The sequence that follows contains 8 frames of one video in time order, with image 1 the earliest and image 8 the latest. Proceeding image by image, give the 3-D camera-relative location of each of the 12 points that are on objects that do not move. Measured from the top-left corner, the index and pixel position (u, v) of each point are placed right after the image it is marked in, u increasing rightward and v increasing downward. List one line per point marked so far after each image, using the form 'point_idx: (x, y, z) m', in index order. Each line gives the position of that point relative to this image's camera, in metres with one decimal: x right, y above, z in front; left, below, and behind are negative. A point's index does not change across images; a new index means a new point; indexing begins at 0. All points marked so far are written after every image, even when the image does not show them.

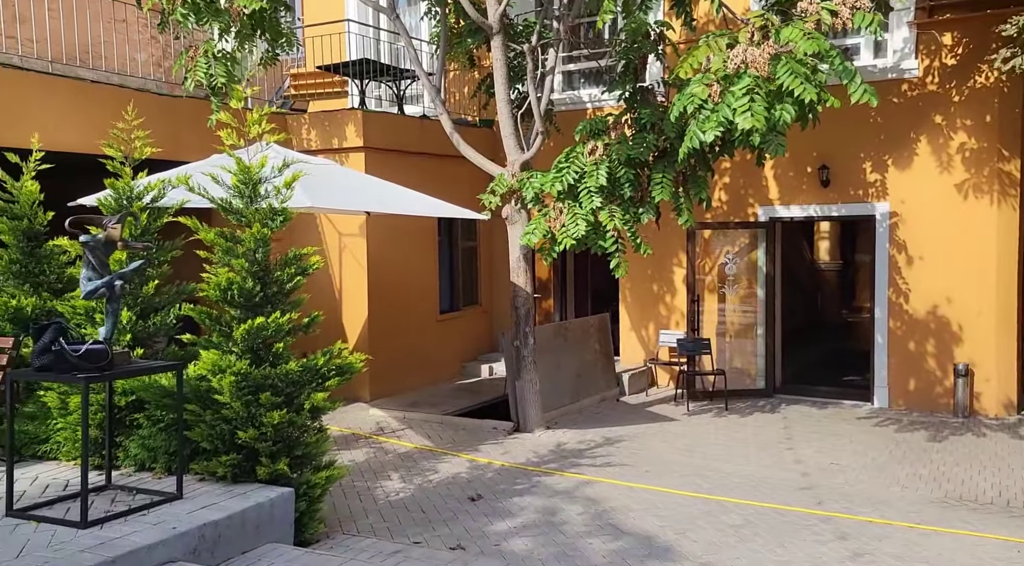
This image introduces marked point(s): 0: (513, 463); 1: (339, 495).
0: (0.0, -1.5, +8.4) m
1: (-1.3, -1.6, +7.6) m
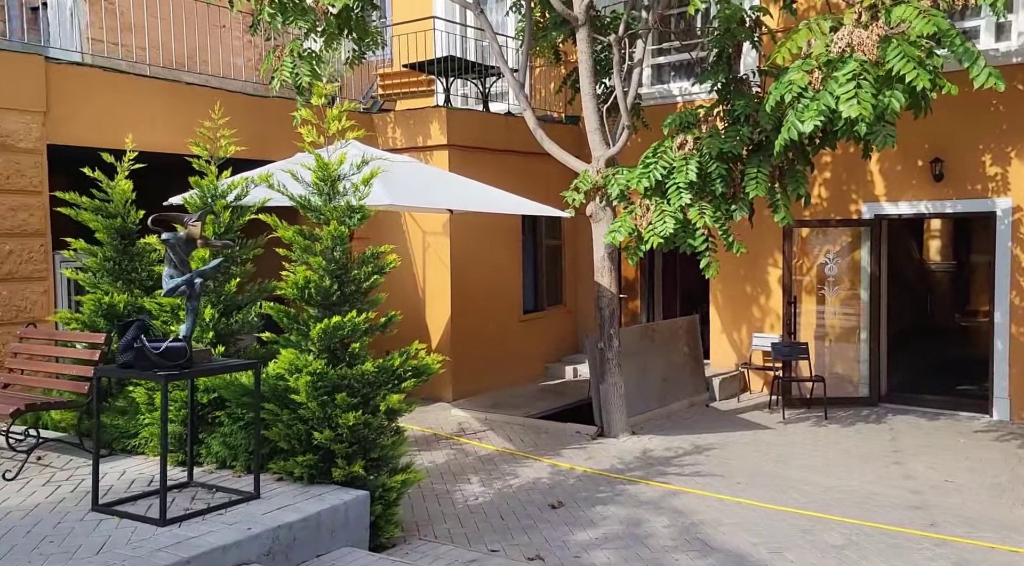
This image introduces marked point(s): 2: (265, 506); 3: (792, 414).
0: (+0.7, -1.5, +8.2) m
1: (-0.7, -1.6, +7.5) m
2: (-1.5, -1.3, +6.1) m
3: (+2.9, -1.3, +10.5) m
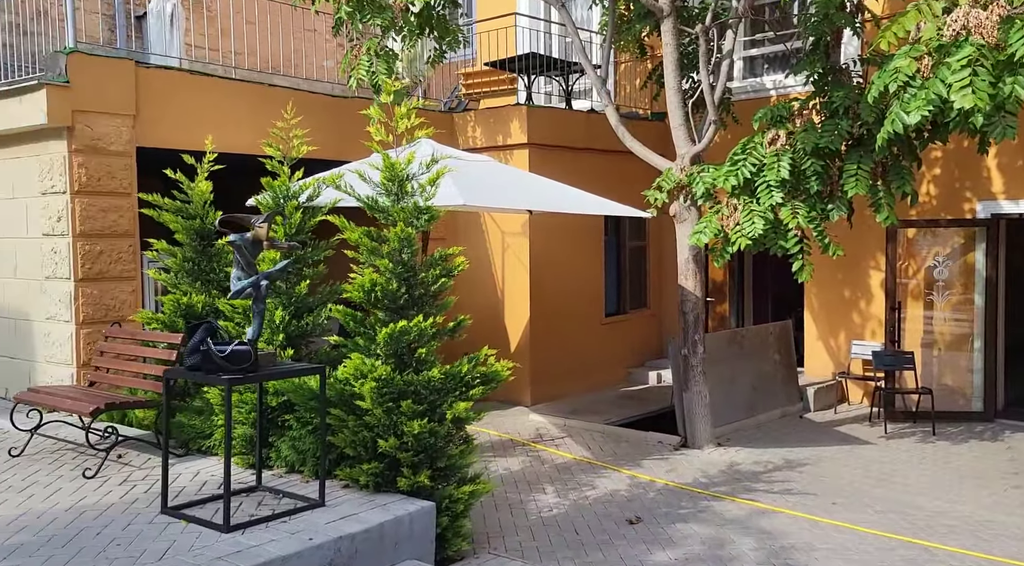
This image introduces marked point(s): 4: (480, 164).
0: (+1.3, -1.5, +7.8) m
1: (-0.1, -1.6, +7.2) m
2: (-1.1, -1.3, +5.9) m
3: (+3.7, -1.4, +9.9) m
4: (-0.3, +1.0, +8.4) m
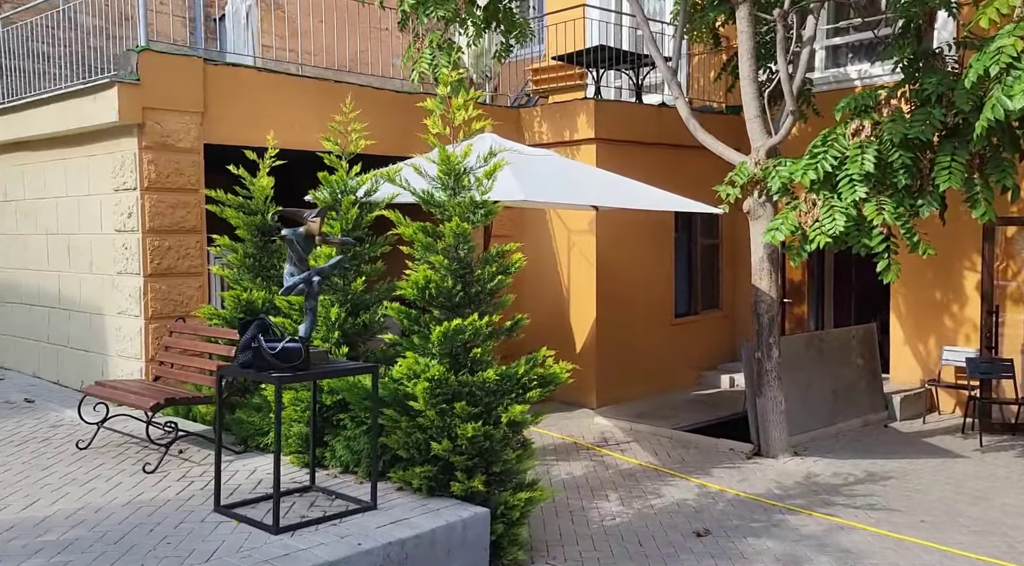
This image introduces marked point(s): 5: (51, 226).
0: (+1.7, -1.5, +7.4) m
1: (+0.3, -1.6, +6.9) m
2: (-0.7, -1.3, +5.7) m
3: (+4.3, -1.4, +9.3) m
4: (+0.3, +1.0, +8.2) m
5: (-5.0, +0.6, +11.1) m
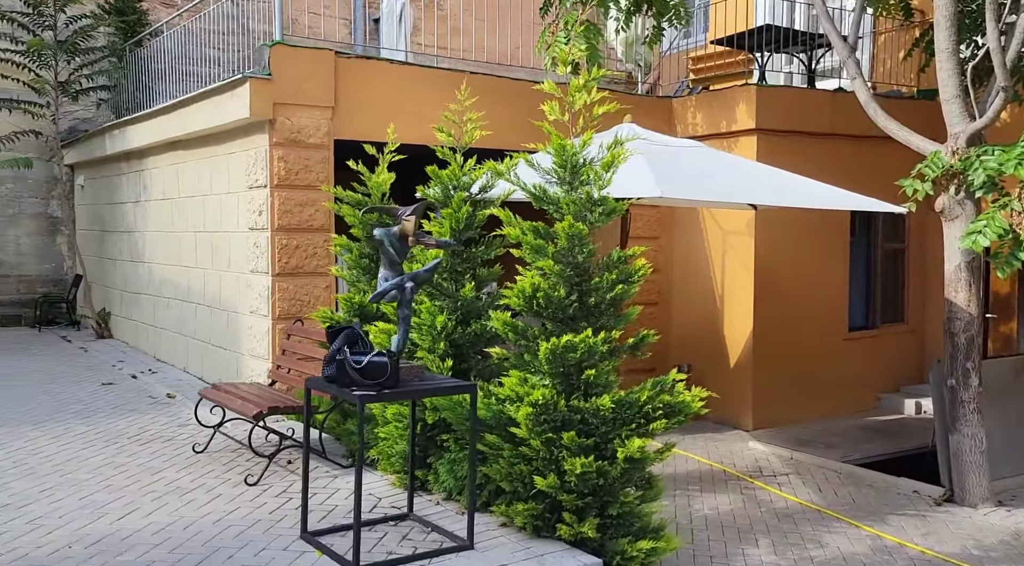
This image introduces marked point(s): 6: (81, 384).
0: (+2.5, -1.6, +6.2) m
1: (+1.0, -1.6, +6.0) m
2: (-0.2, -1.4, +4.9) m
3: (+5.4, -1.5, +7.6) m
4: (+1.3, +0.9, +7.2) m
5: (-3.4, +0.7, +11.0) m
6: (-4.7, -1.1, +11.2) m
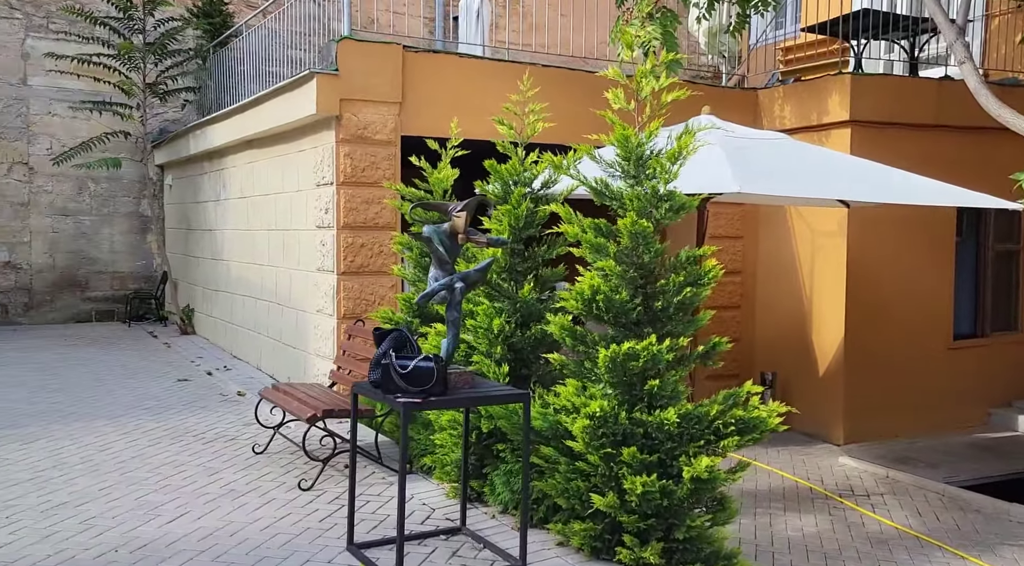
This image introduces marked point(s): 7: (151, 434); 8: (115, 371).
0: (+2.9, -1.6, +5.5) m
1: (+1.3, -1.6, +5.5) m
2: (+0.1, -1.4, +4.5) m
3: (+5.9, -1.6, +6.7) m
4: (+1.7, +0.9, +6.6) m
5: (-2.6, +0.7, +10.9) m
6: (-3.9, -1.0, +11.2) m
7: (-2.9, -1.2, +8.2) m
8: (-4.6, -1.0, +11.9) m
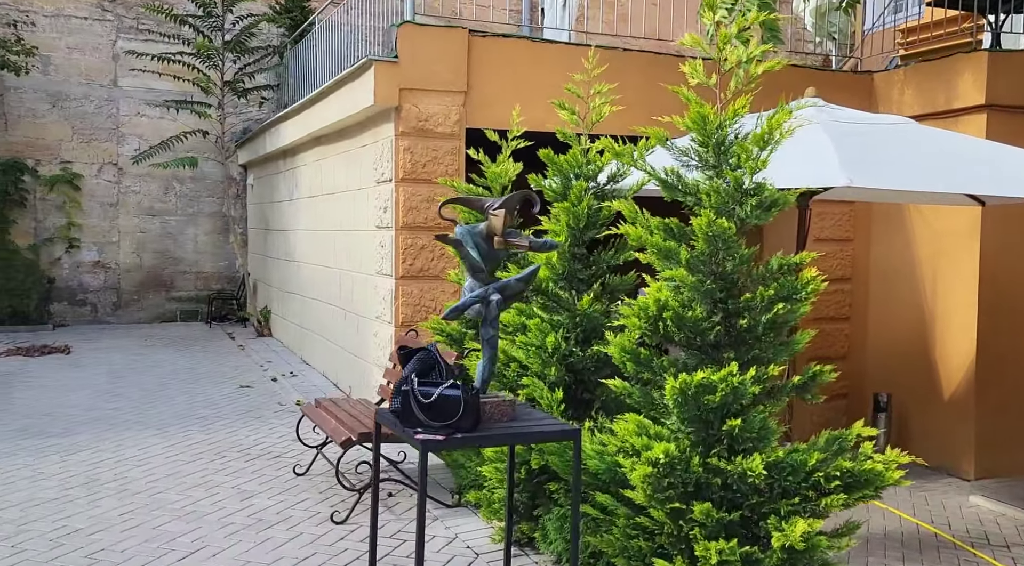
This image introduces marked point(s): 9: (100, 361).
0: (+3.1, -1.7, +4.4) m
1: (+1.6, -1.7, +4.5) m
2: (+0.2, -1.4, +3.7) m
3: (+6.2, -1.7, +5.2) m
4: (+2.1, +0.9, +5.6) m
5: (-1.8, +0.6, +10.2) m
6: (-3.1, -1.1, +10.7) m
7: (-2.4, -1.2, +7.6) m
8: (-3.7, -1.0, +11.5) m
9: (-5.0, -1.0, +12.4) m
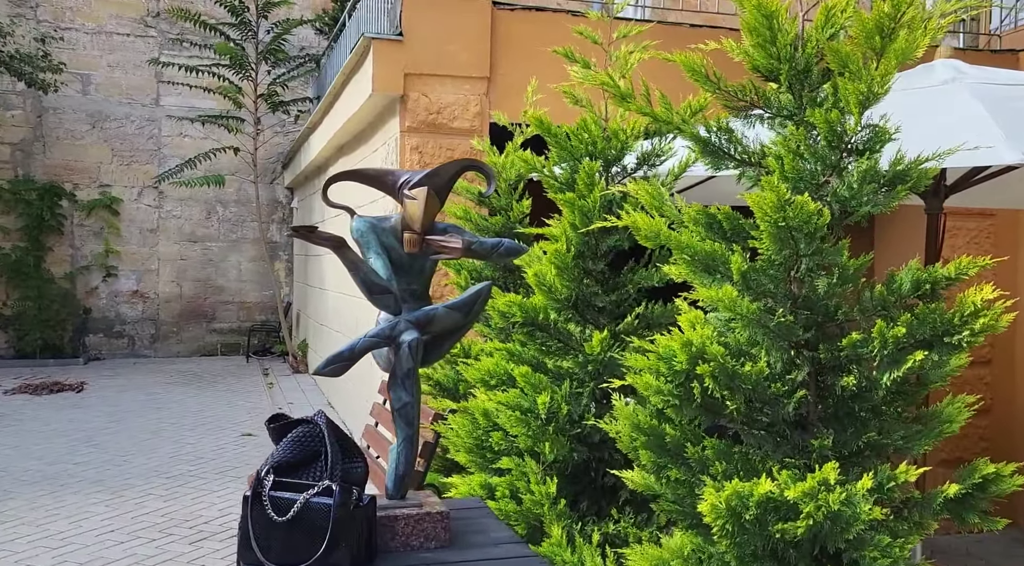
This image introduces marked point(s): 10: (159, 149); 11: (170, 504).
0: (+2.9, -1.8, +2.4) m
1: (+1.4, -1.8, +2.6) m
2: (0.0, -1.5, +2.0) m
3: (+6.1, -1.8, +3.0) m
4: (+2.1, +0.7, +3.8) m
5: (-1.4, +0.4, +8.7) m
6: (-2.6, -1.3, +9.2) m
7: (-2.2, -1.4, +6.1) m
8: (-3.2, -1.3, +10.1) m
9: (-4.4, -1.3, +11.1) m
10: (-5.3, +2.0, +15.0) m
11: (-2.2, -1.4, +6.5) m
